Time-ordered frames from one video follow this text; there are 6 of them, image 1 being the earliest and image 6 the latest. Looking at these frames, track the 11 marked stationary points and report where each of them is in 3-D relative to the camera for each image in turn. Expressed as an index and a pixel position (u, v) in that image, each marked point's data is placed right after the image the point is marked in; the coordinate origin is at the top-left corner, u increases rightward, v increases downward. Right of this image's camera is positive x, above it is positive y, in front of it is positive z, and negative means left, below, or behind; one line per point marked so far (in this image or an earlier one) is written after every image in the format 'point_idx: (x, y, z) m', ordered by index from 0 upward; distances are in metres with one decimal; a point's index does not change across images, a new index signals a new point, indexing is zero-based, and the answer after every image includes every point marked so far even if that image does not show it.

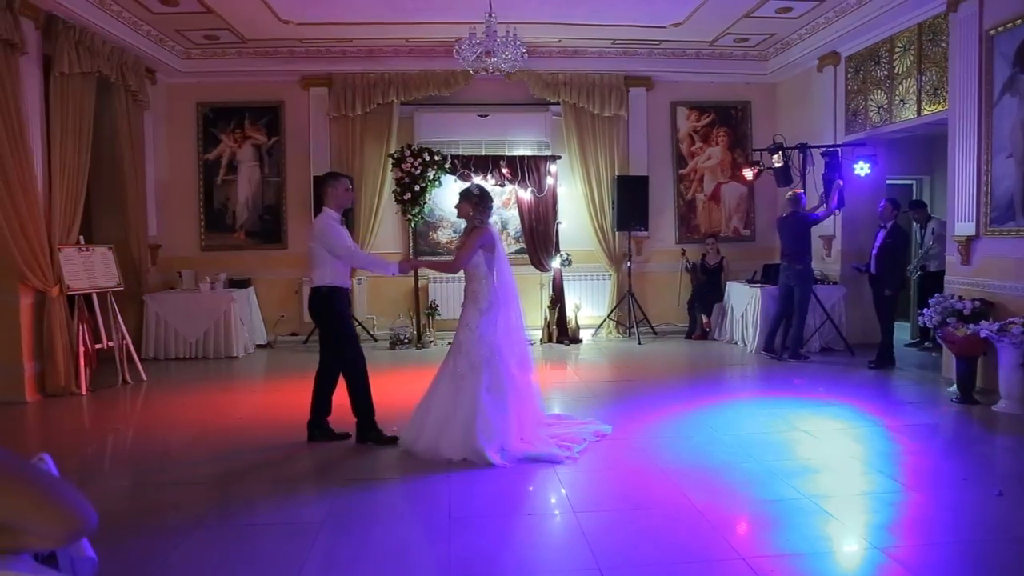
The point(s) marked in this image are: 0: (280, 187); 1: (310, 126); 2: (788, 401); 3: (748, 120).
0: (-2.7, +1.2, +10.1) m
1: (-2.3, +1.9, +10.1) m
2: (+2.6, -1.0, +8.2) m
3: (+2.9, +2.0, +10.4) m
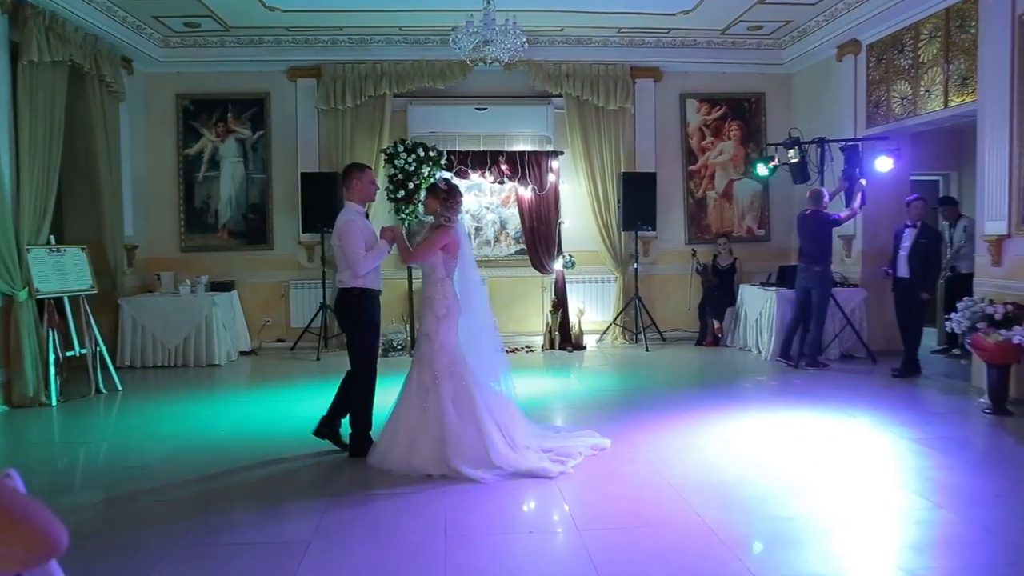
0: (-2.7, +1.1, +9.5) m
1: (-2.3, +1.8, +9.5) m
2: (+2.6, -1.0, +7.6) m
3: (+2.9, +2.0, +9.9) m
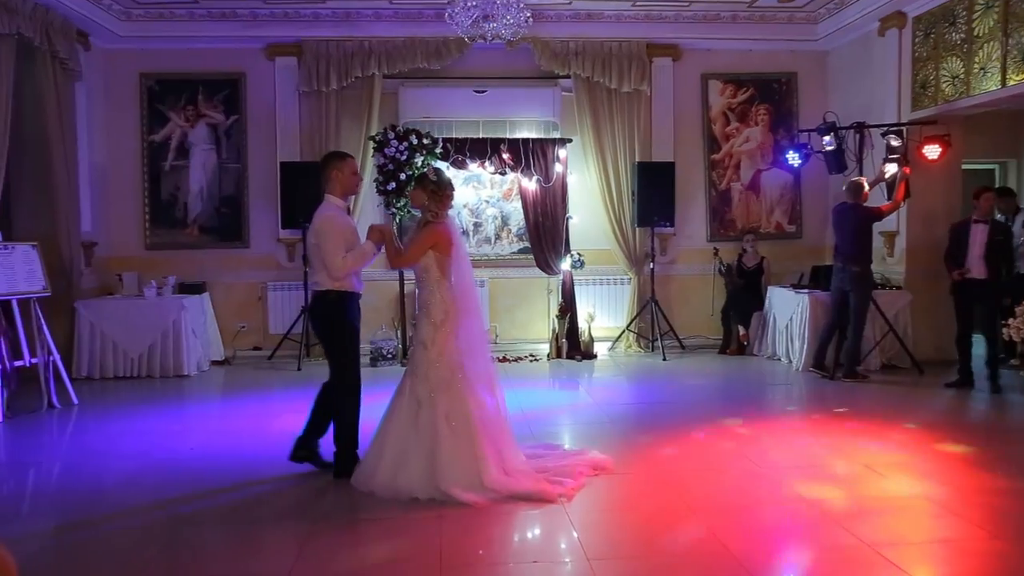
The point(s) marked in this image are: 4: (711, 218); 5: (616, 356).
0: (-2.7, +1.1, +8.6) m
1: (-2.3, +1.8, +8.6) m
2: (+2.6, -1.1, +6.7) m
3: (+2.9, +2.0, +8.9) m
4: (+2.1, +0.7, +9.0) m
5: (+1.0, -0.7, +8.7) m
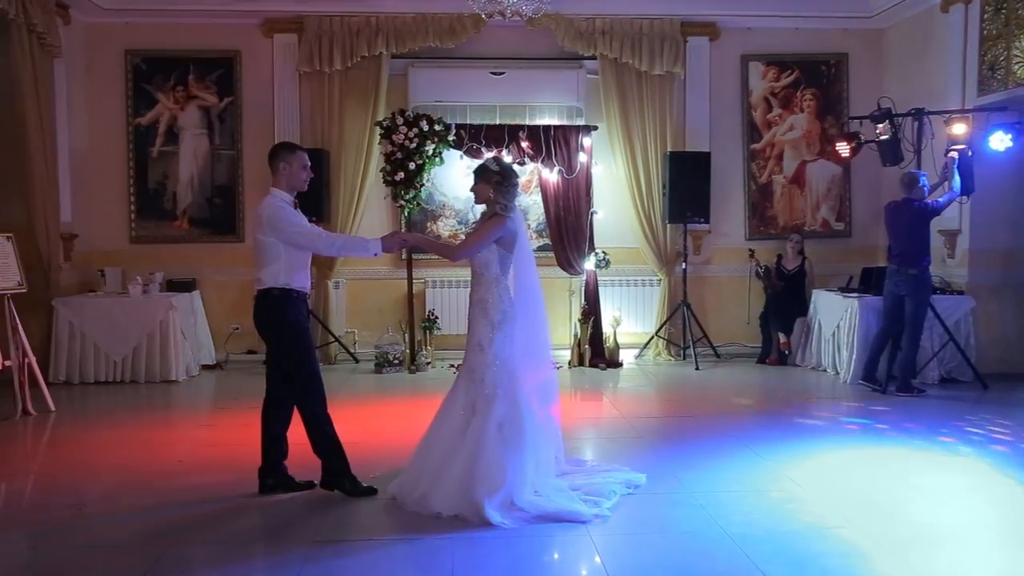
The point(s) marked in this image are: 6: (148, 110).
0: (-2.5, +1.1, +7.9) m
1: (-2.1, +1.8, +7.9) m
2: (+2.7, -1.1, +5.9) m
3: (+3.1, +1.9, +8.1) m
4: (+2.2, +0.7, +8.2) m
5: (+1.2, -0.7, +8.0) m
6: (-3.2, +1.6, +7.8) m
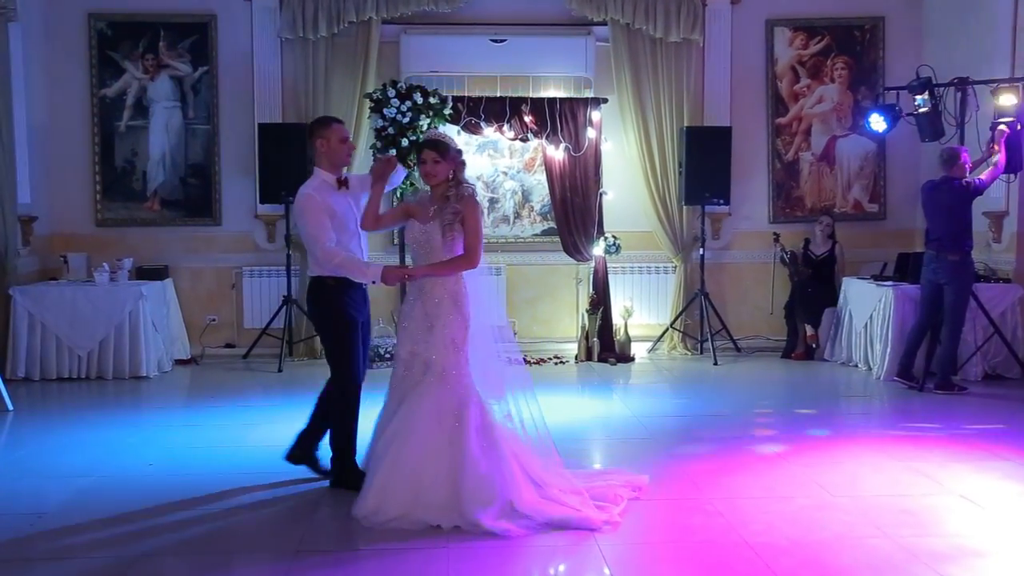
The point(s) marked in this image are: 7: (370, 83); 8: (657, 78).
0: (-2.5, +1.2, +7.2) m
1: (-2.1, +1.9, +7.2) m
2: (+2.7, -1.0, +5.3) m
3: (+3.1, +2.0, +7.5) m
4: (+2.2, +0.8, +7.5) m
5: (+1.2, -0.6, +7.3) m
6: (-3.2, +1.7, +7.1) m
7: (-1.2, +1.7, +7.2) m
8: (+1.2, +1.7, +7.3) m
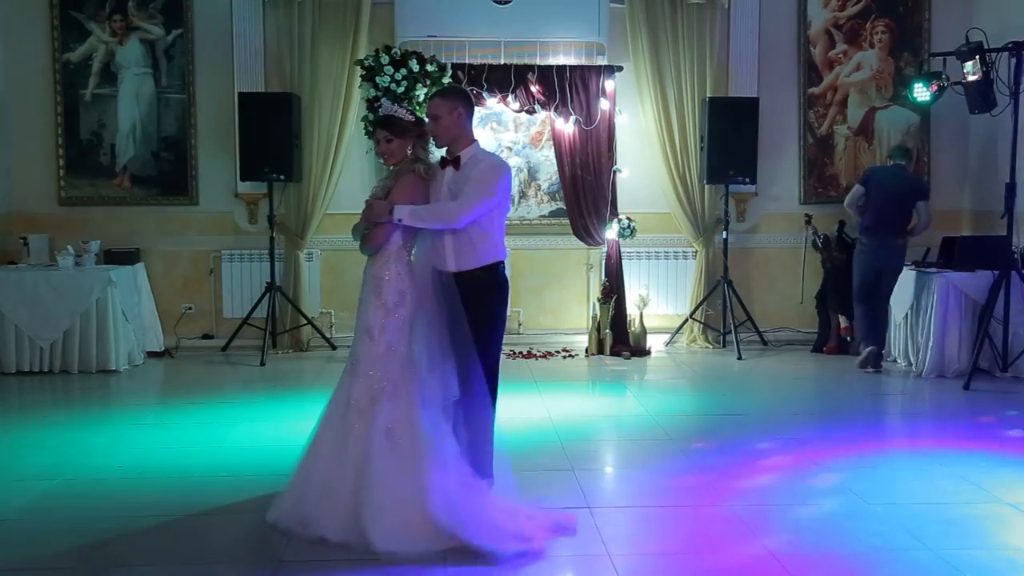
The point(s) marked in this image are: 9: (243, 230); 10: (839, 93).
0: (-2.4, +1.4, +6.6) m
1: (-2.1, +2.0, +6.5) m
2: (+2.8, -0.9, +4.6) m
3: (+3.1, +2.1, +6.8) m
4: (+2.3, +0.9, +6.9) m
5: (+1.2, -0.5, +6.7) m
6: (-3.2, +1.8, +6.5) m
7: (-1.1, +1.8, +6.6) m
8: (+1.3, +1.8, +6.7) m
9: (-2.1, +0.5, +6.8) m
10: (+2.5, +1.5, +6.8) m
